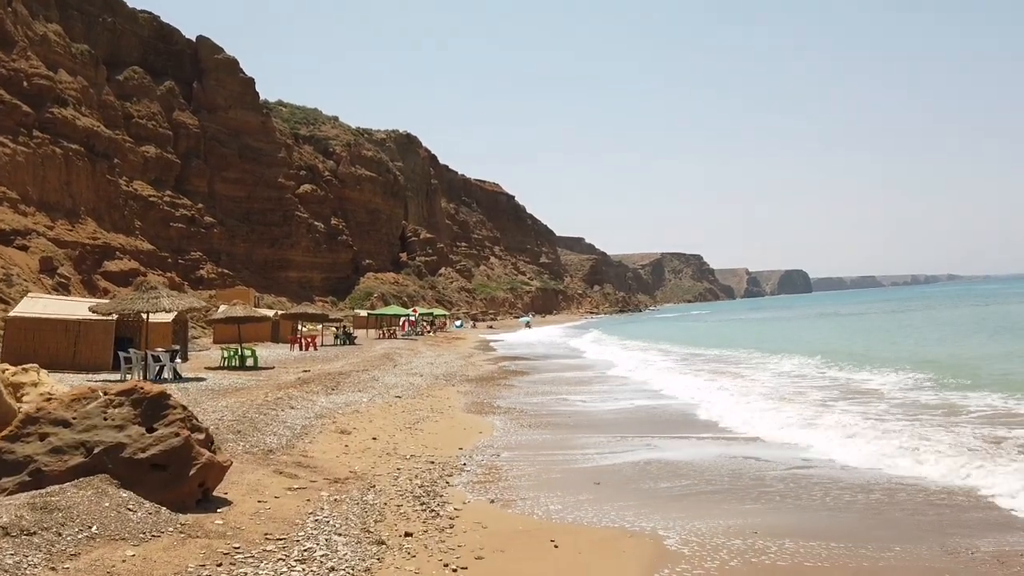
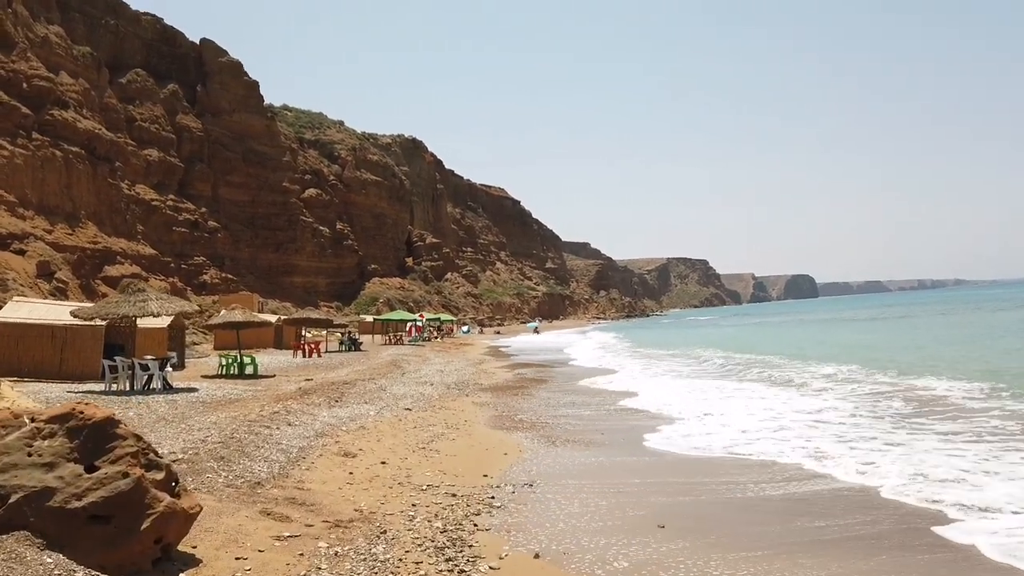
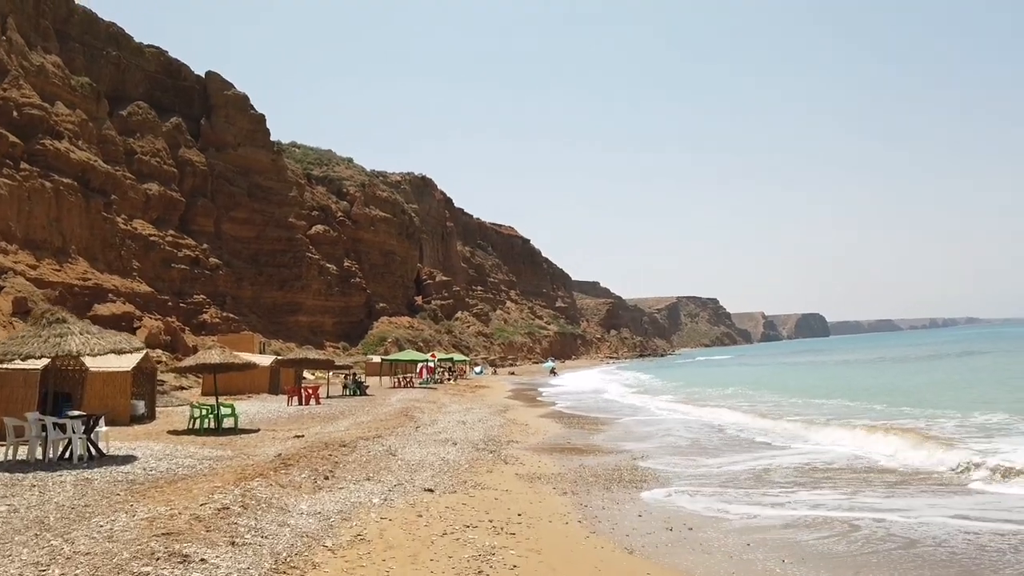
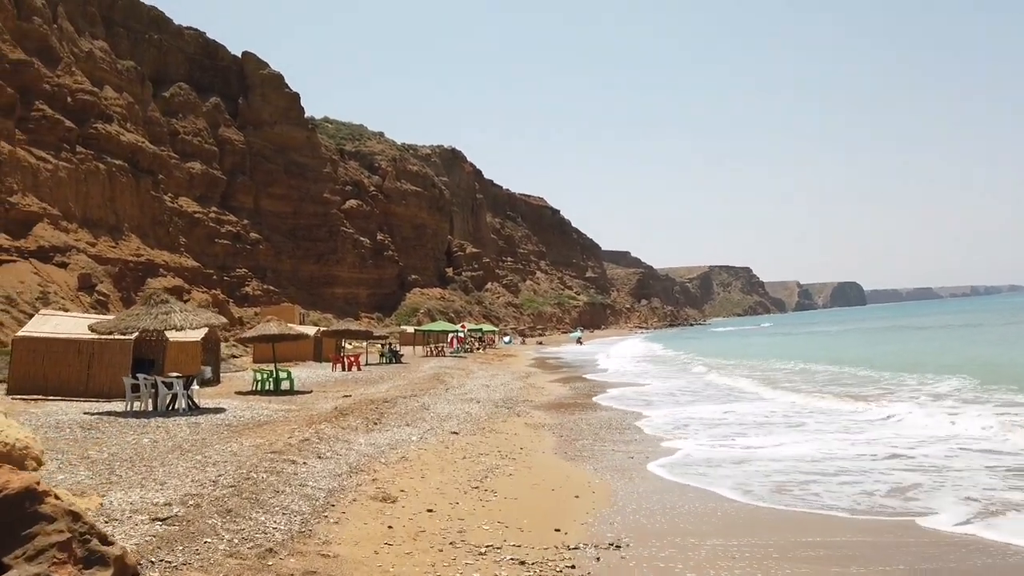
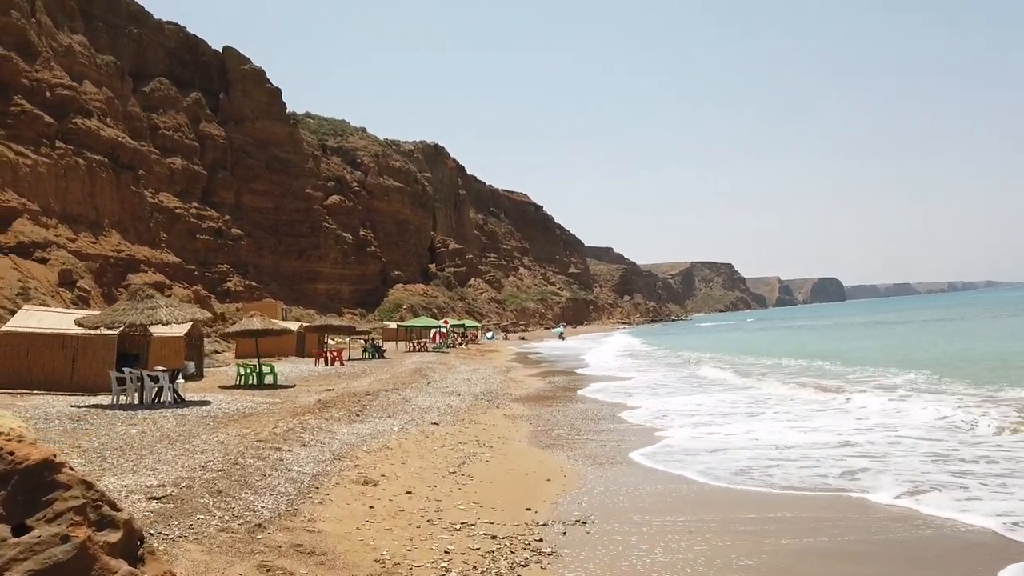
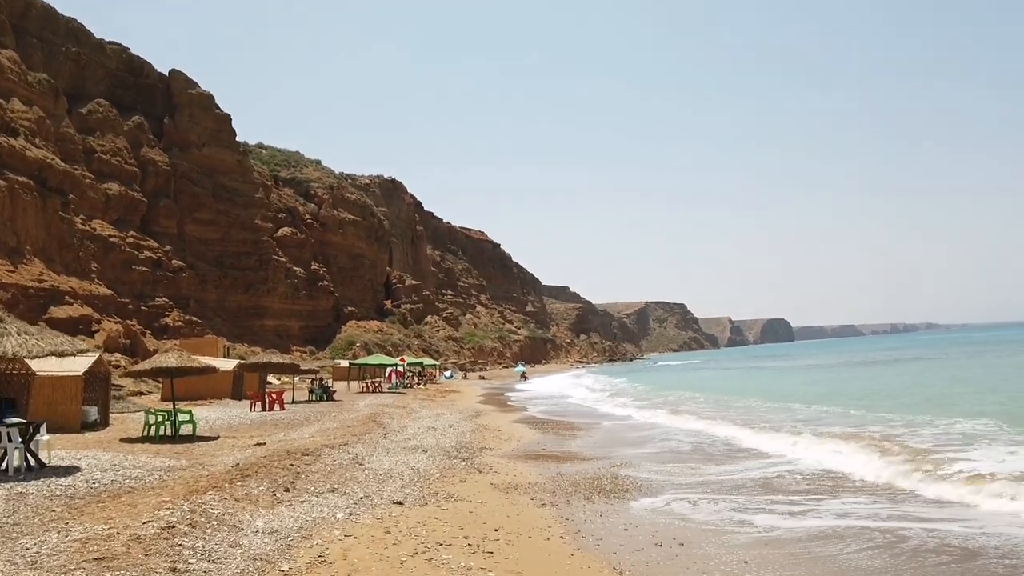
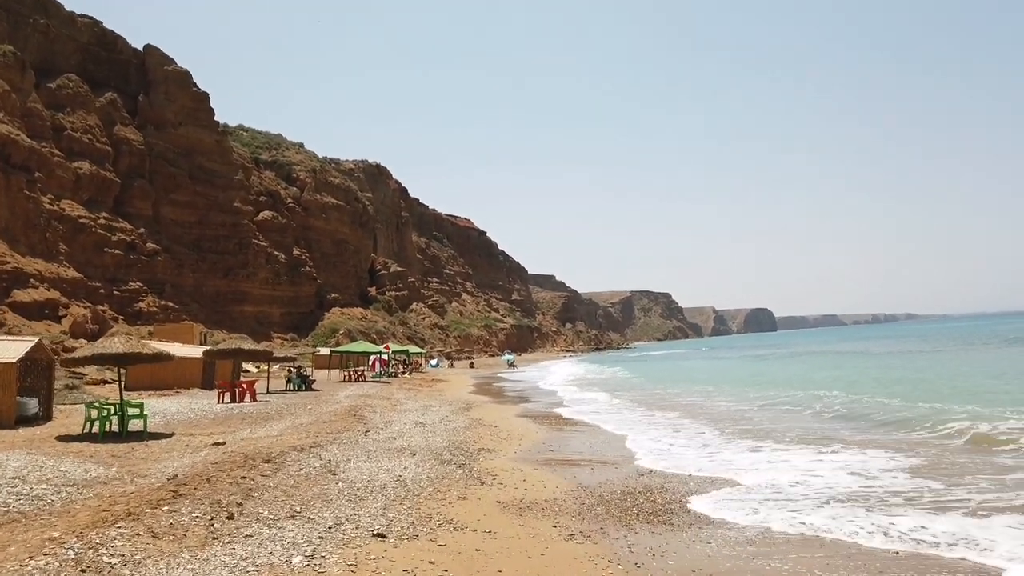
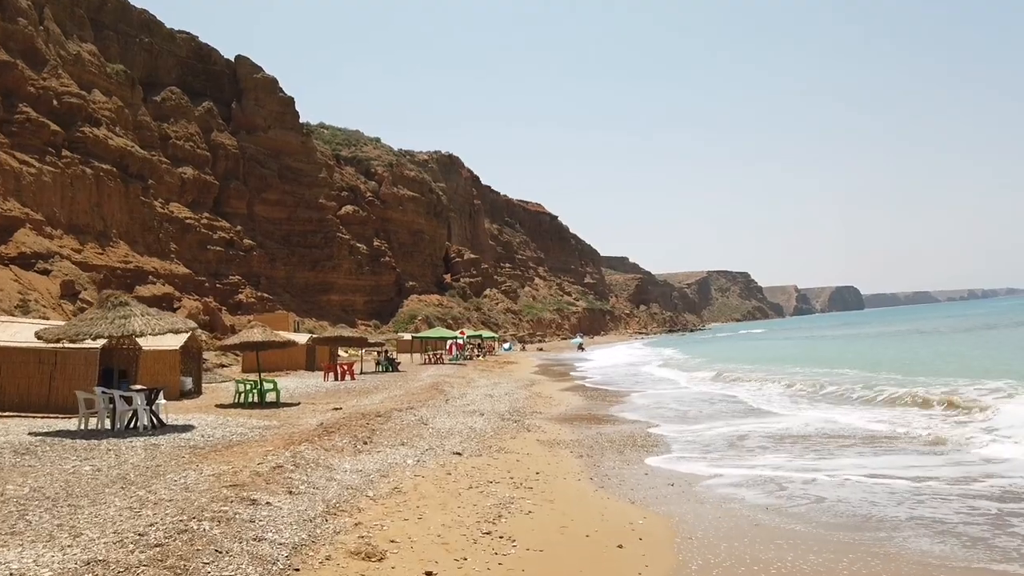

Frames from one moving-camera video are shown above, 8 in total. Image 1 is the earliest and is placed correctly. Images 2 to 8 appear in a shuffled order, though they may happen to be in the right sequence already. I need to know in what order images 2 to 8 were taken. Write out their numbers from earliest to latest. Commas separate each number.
2, 5, 4, 8, 3, 6, 7
